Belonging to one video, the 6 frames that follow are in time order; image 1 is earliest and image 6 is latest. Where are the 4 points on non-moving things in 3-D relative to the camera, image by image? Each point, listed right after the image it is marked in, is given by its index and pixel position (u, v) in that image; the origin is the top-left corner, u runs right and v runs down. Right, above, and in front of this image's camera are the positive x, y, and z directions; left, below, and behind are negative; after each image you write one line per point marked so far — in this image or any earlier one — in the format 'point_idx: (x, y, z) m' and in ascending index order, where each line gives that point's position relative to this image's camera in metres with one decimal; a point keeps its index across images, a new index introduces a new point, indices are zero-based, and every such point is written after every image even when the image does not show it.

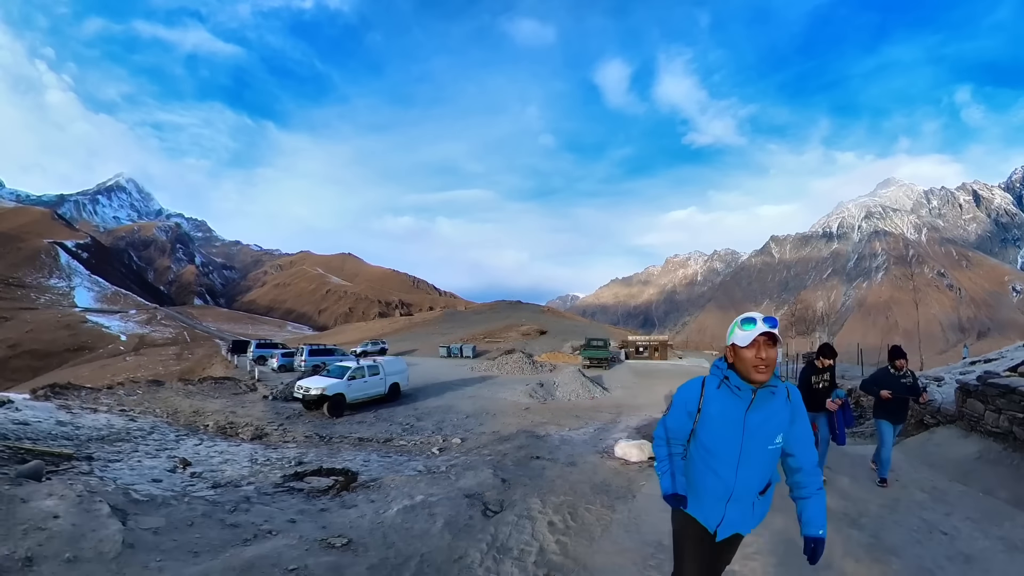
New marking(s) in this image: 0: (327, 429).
0: (-3.9, -3.5, +13.5) m
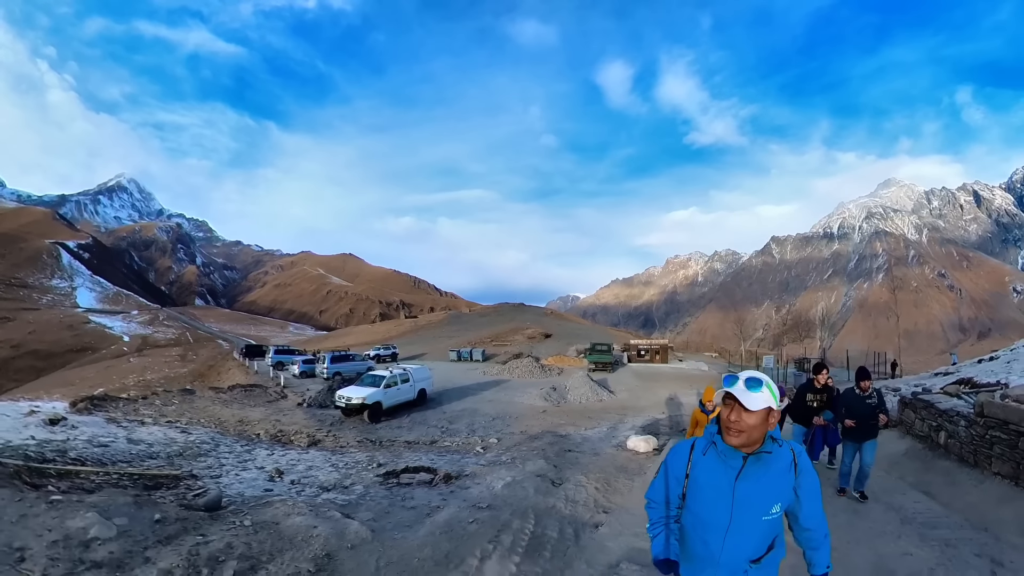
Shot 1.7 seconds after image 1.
0: (-3.4, -3.9, +14.7) m
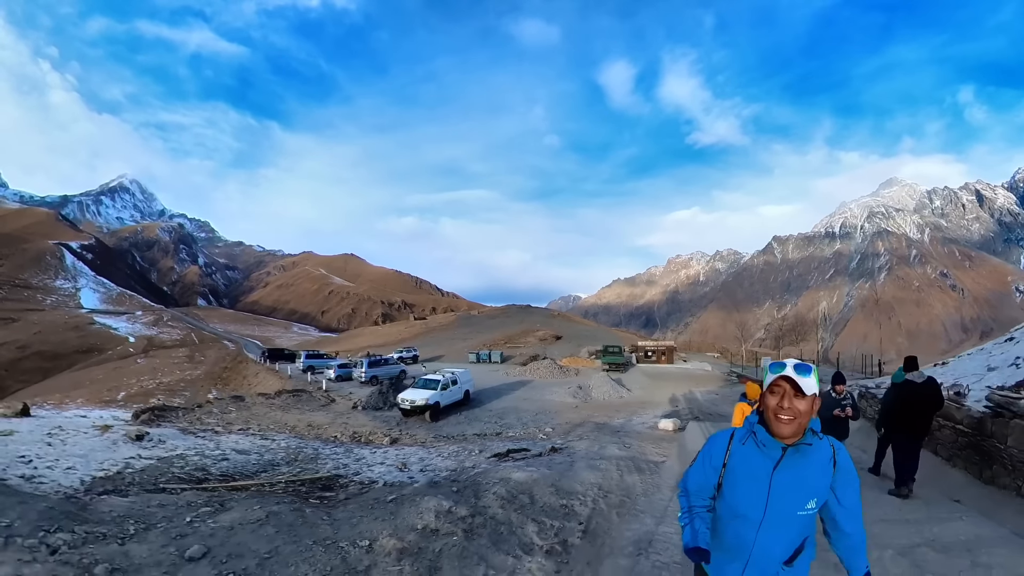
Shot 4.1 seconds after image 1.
0: (-2.0, -4.3, +16.3) m
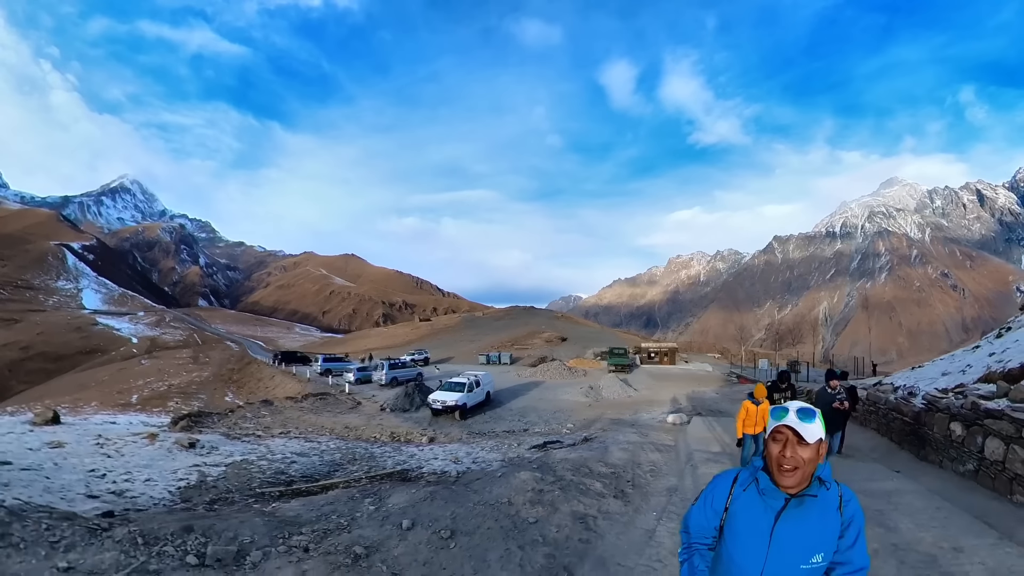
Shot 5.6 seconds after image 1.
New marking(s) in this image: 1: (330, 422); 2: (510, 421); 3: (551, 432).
0: (-1.3, -4.6, +17.5) m
1: (-6.6, -4.8, +19.3) m
2: (-0.1, -4.6, +18.4) m
3: (+1.1, -4.5, +16.5) m
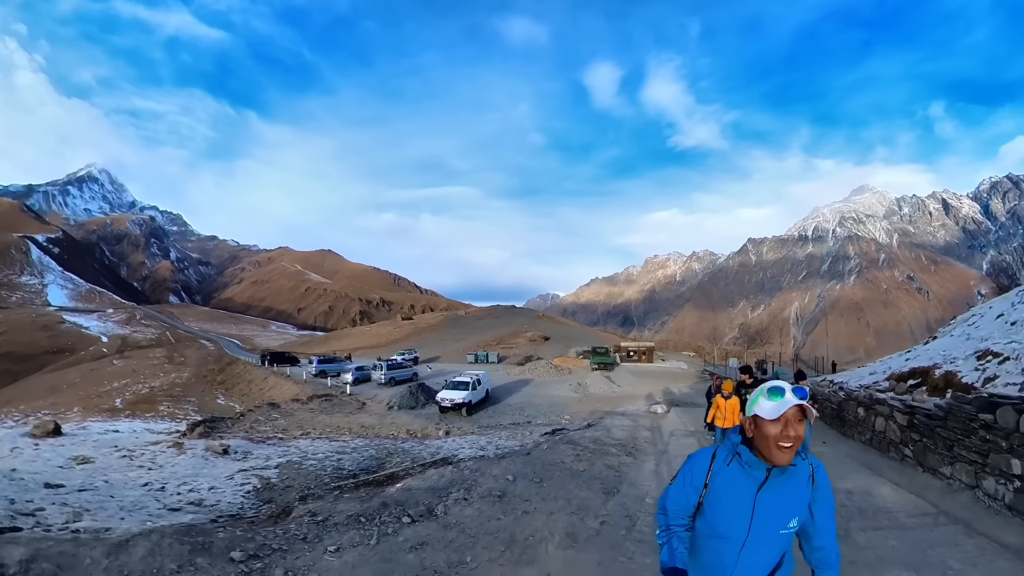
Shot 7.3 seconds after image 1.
0: (-1.3, -4.8, +19.1) m
1: (-6.6, -4.9, +20.7) m
2: (-0.1, -4.8, +20.1) m
3: (+1.2, -4.7, +18.2) m
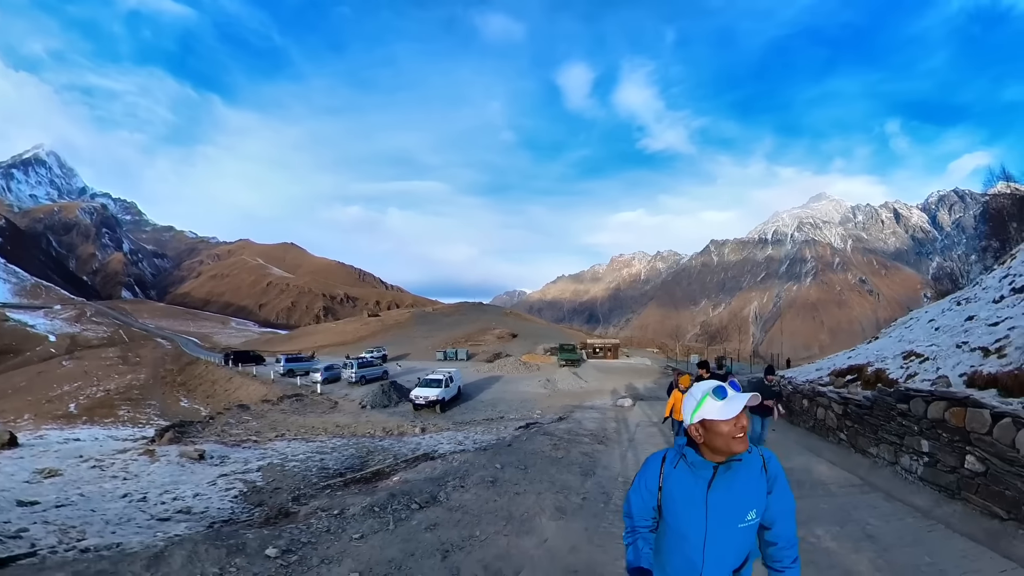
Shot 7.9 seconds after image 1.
0: (-2.3, -4.8, +19.7) m
1: (-7.7, -4.8, +20.9) m
2: (-1.2, -4.8, +20.7) m
3: (+0.3, -4.7, +18.9) m
